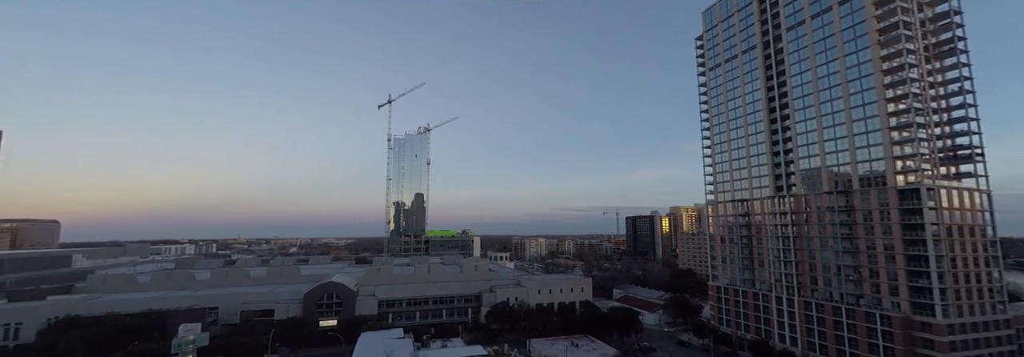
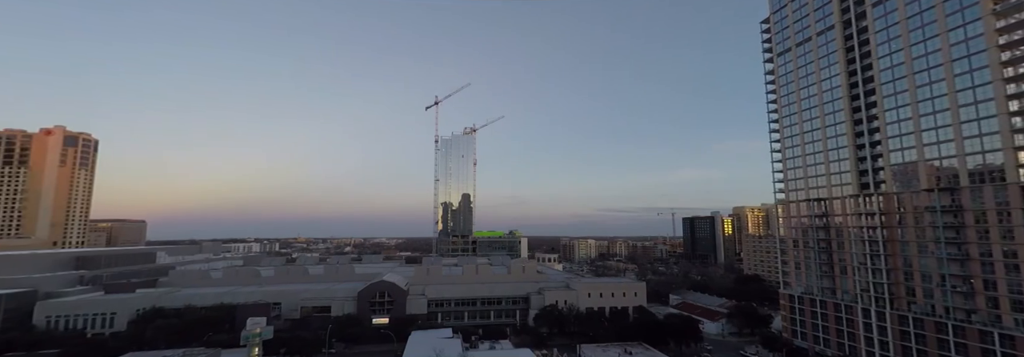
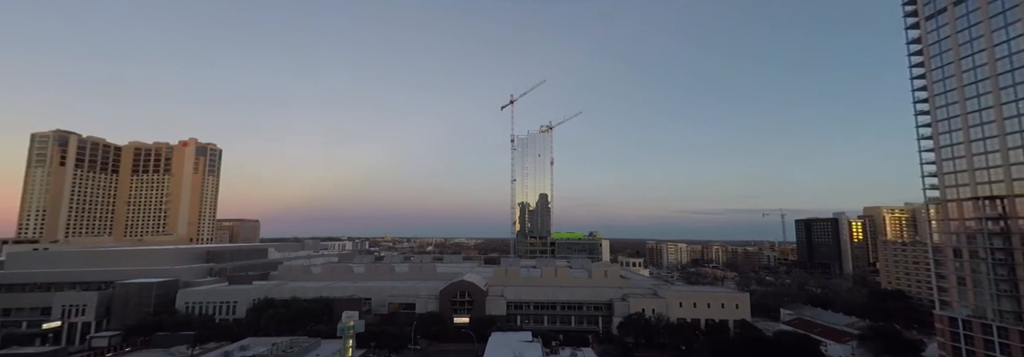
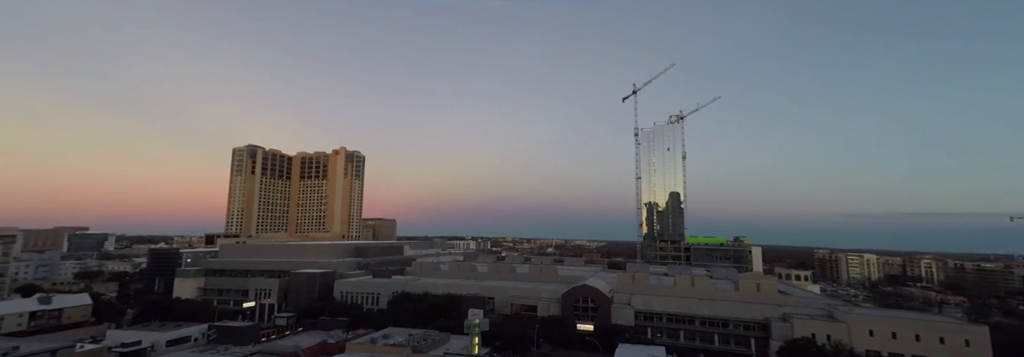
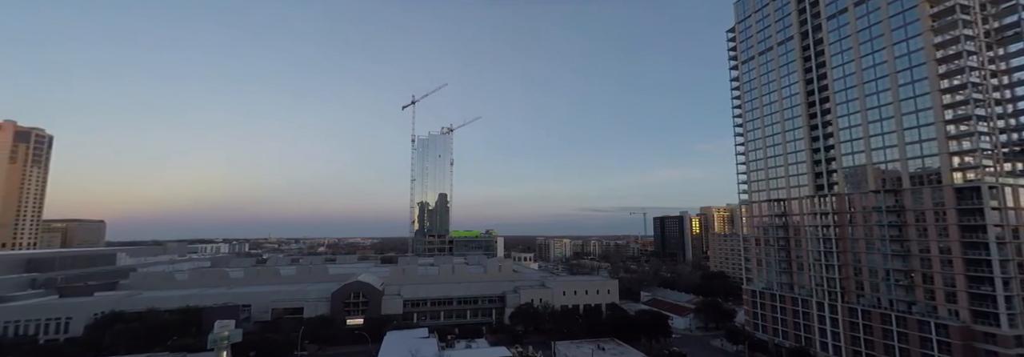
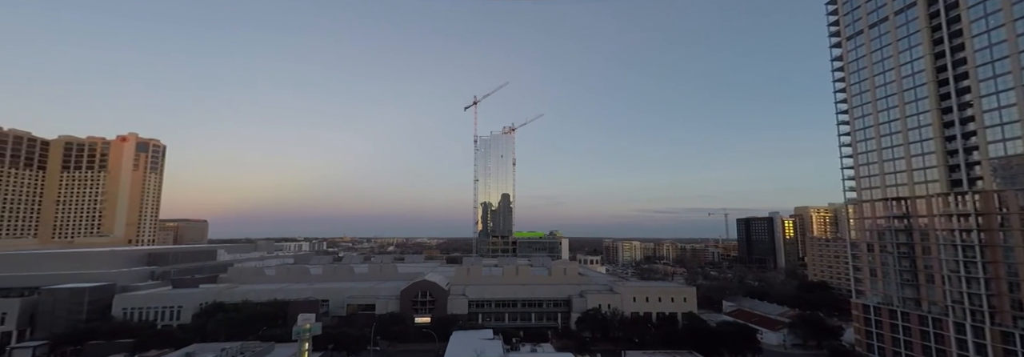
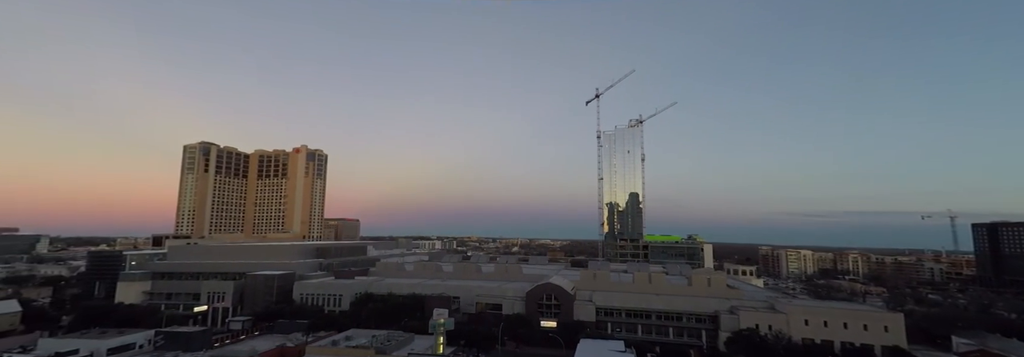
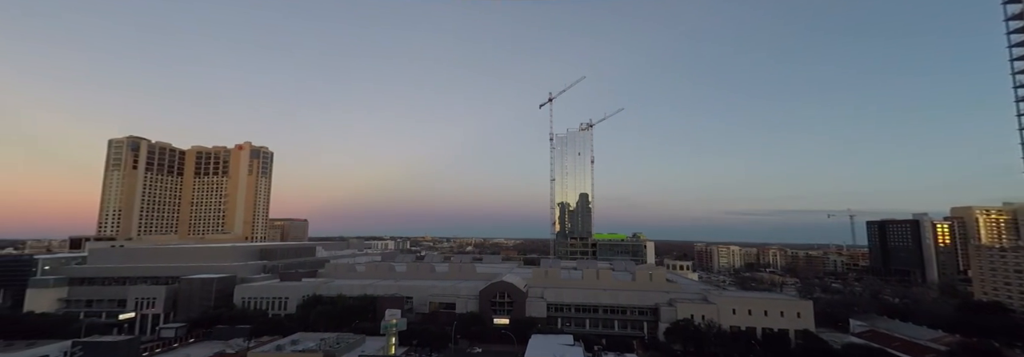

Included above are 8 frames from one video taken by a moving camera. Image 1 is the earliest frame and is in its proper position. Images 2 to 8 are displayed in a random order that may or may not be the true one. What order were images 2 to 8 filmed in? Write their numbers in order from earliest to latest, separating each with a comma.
5, 2, 6, 3, 8, 7, 4
